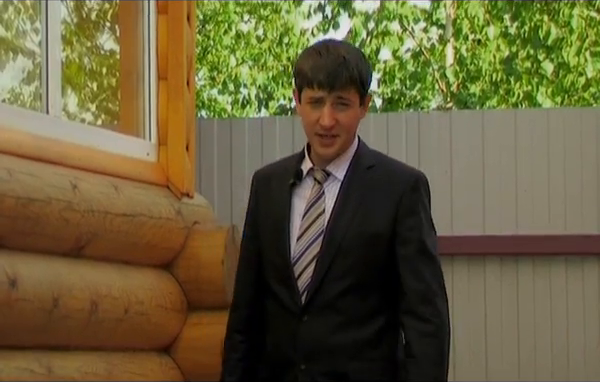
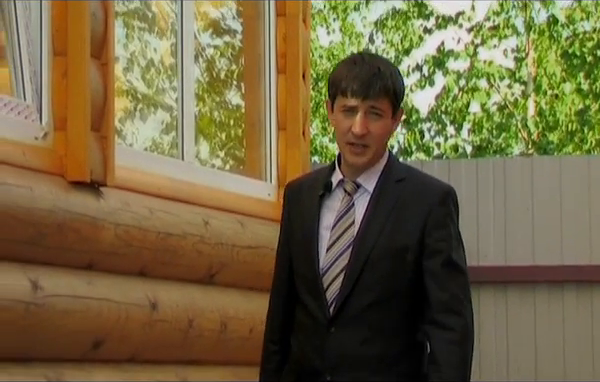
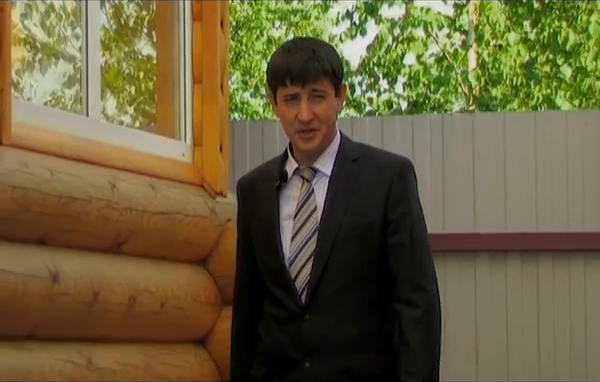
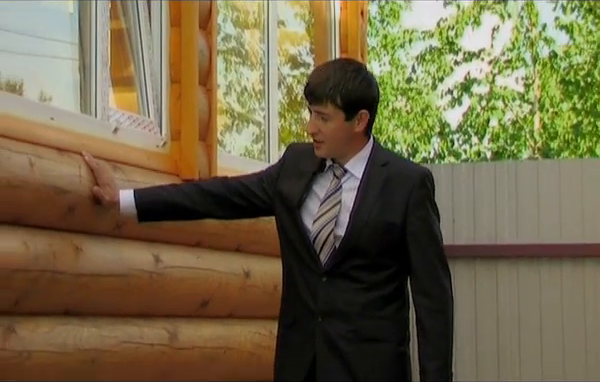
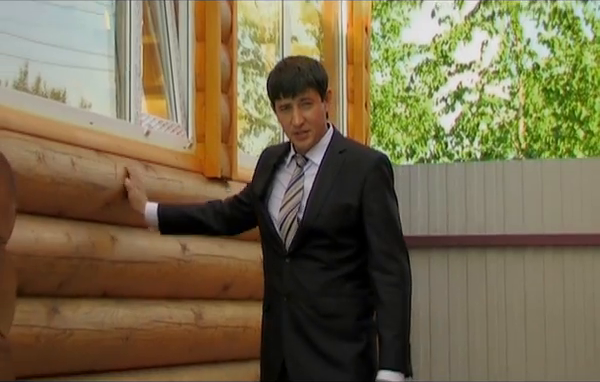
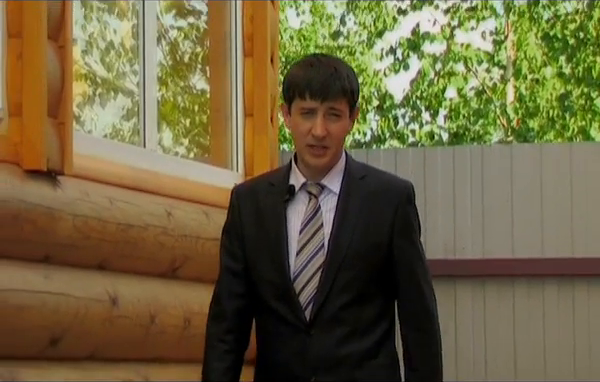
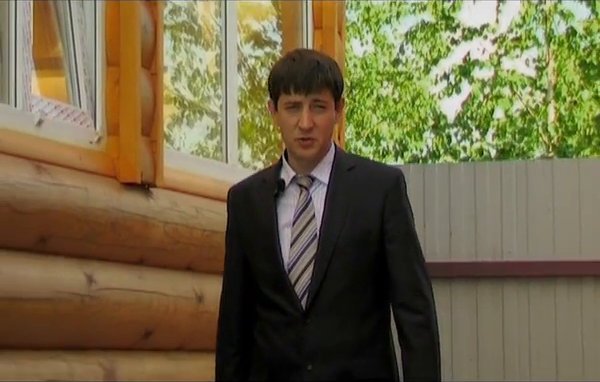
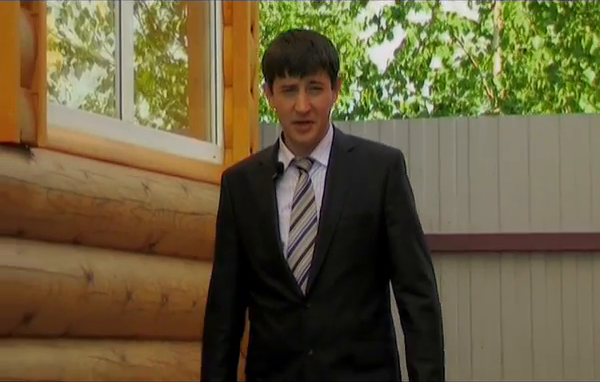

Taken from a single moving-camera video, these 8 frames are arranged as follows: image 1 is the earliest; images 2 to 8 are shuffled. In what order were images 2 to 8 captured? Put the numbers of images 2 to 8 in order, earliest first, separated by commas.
3, 8, 6, 2, 7, 4, 5
